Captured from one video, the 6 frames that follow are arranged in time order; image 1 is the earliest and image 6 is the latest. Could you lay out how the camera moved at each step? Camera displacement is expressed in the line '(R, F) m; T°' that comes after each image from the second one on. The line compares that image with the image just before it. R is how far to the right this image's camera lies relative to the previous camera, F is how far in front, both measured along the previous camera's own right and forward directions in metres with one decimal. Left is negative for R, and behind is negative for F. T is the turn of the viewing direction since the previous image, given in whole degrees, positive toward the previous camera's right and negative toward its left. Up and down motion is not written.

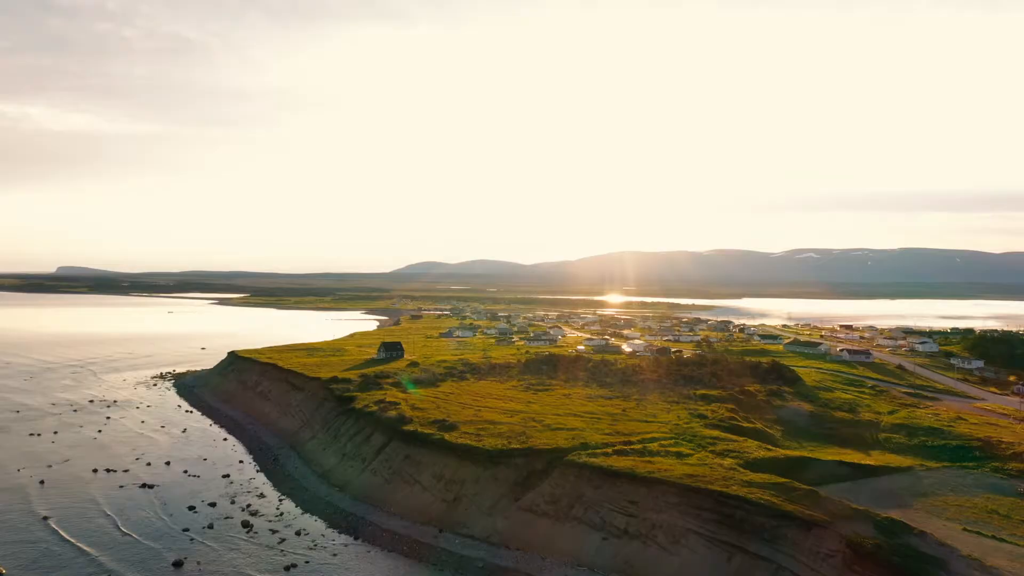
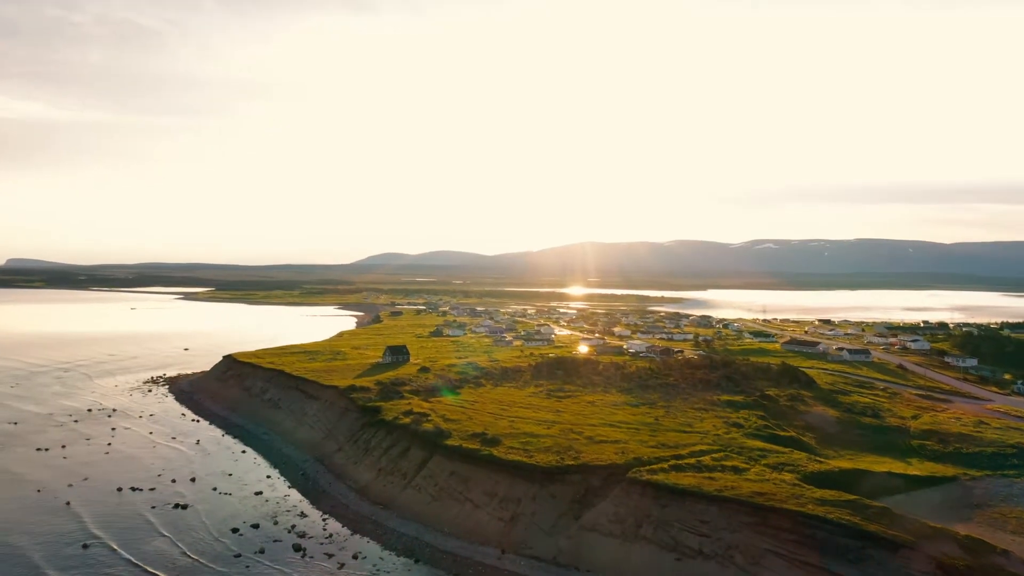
(-2.4, +0.4) m; +2°
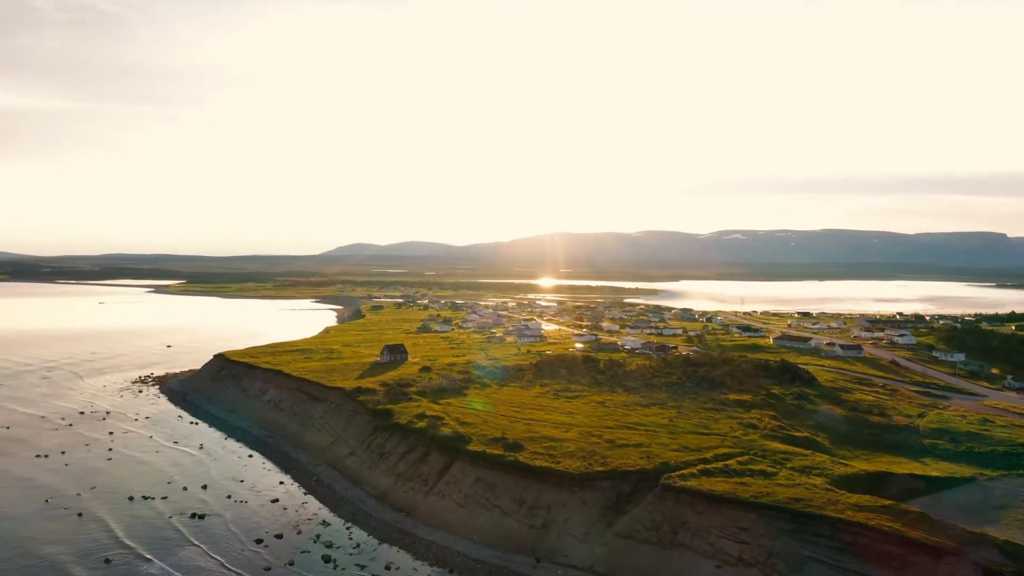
(-1.5, +0.2) m; +2°
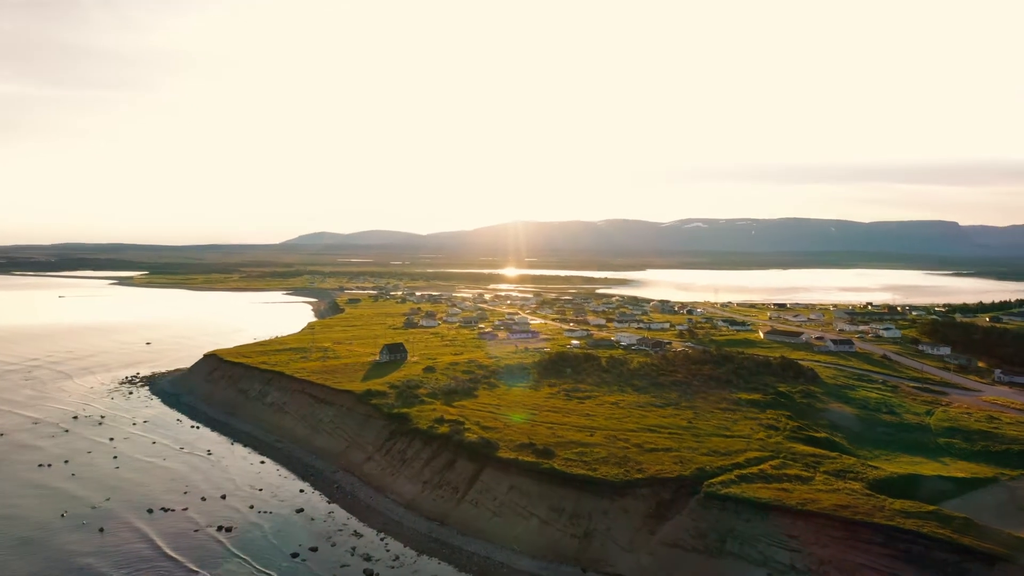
(-2.0, +0.3) m; +2°
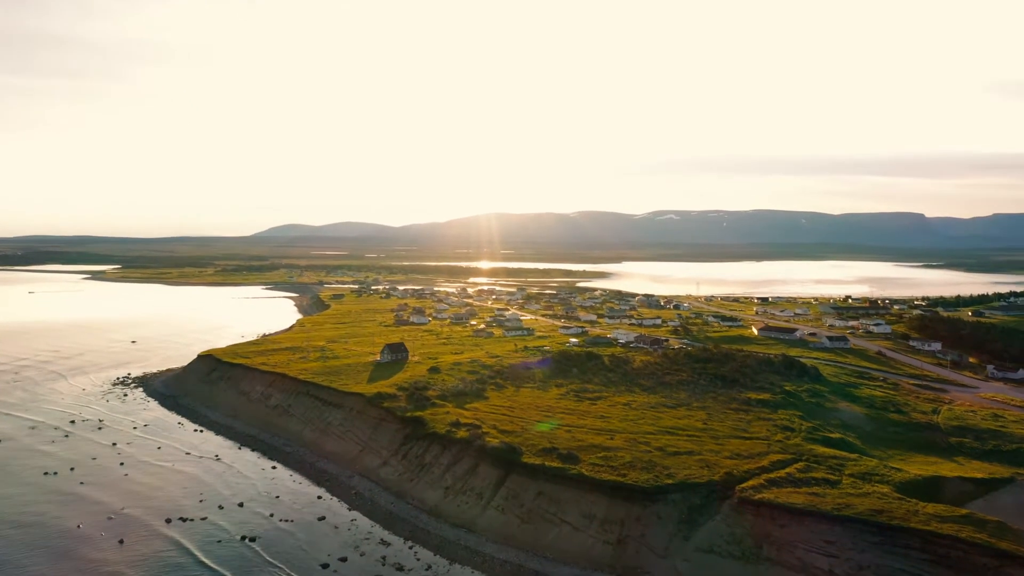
(-1.5, +0.1) m; +2°
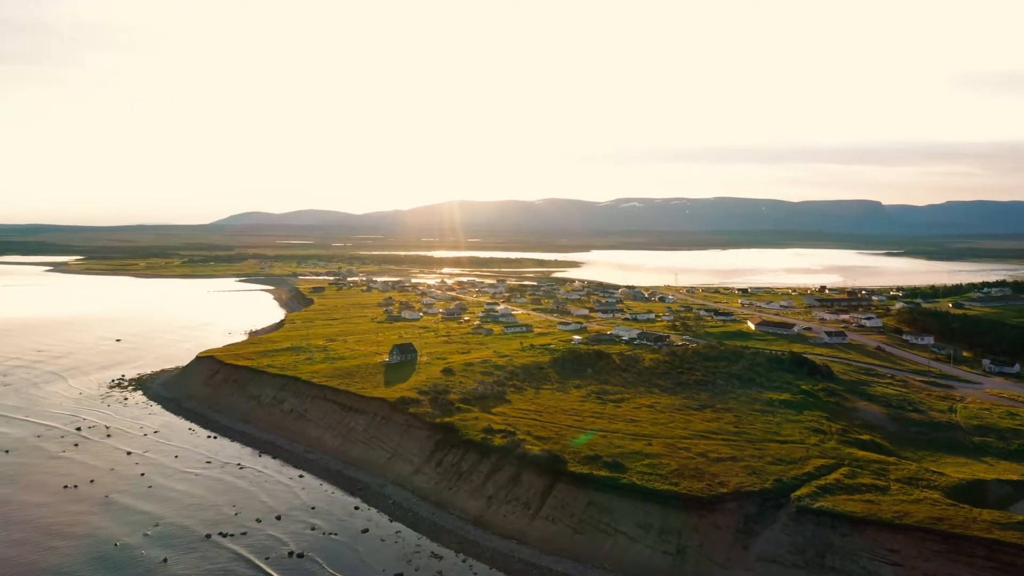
(-2.4, +0.2) m; +2°
